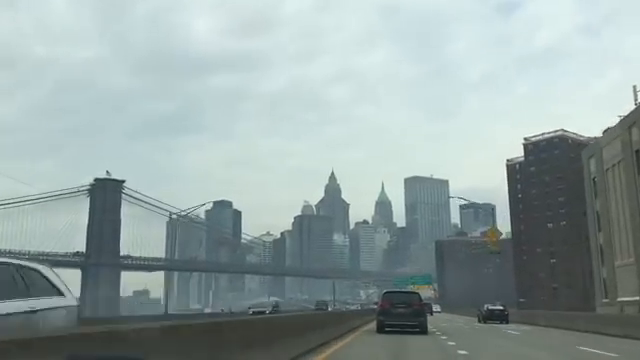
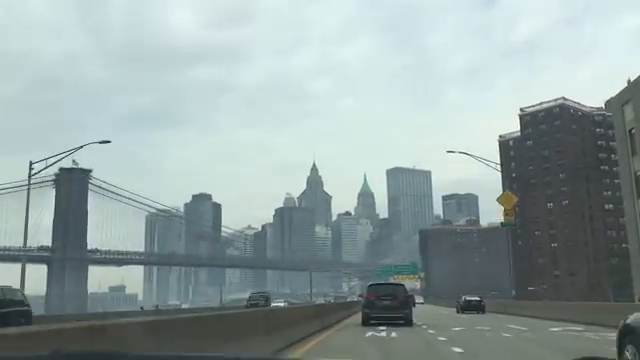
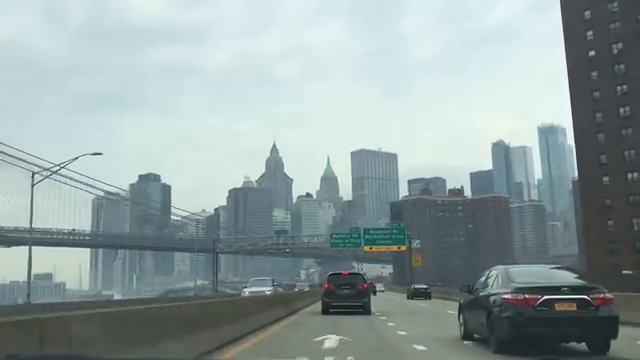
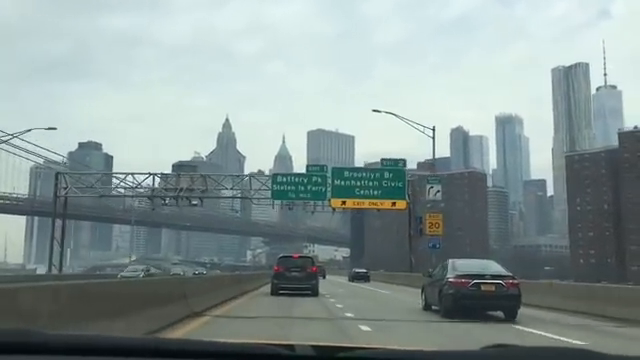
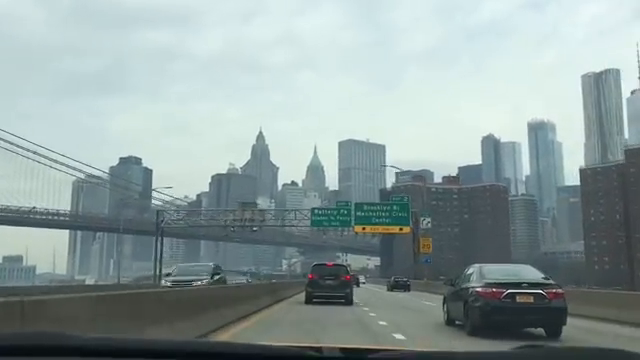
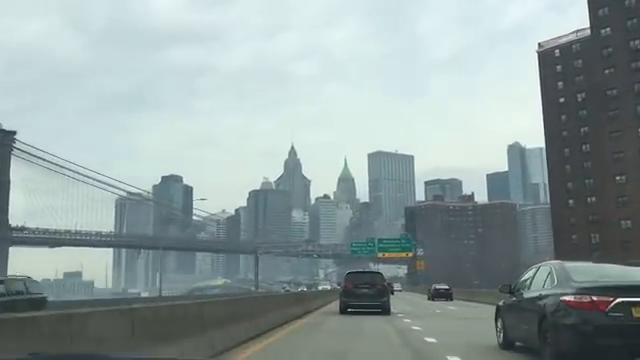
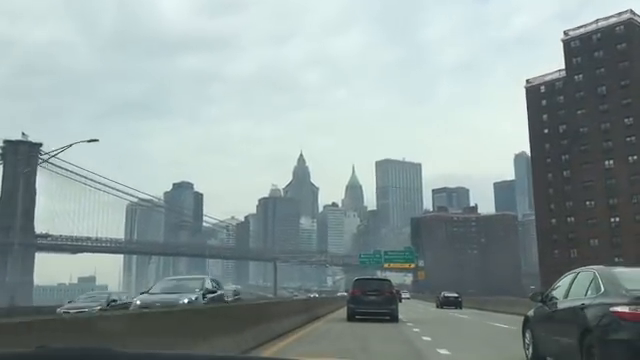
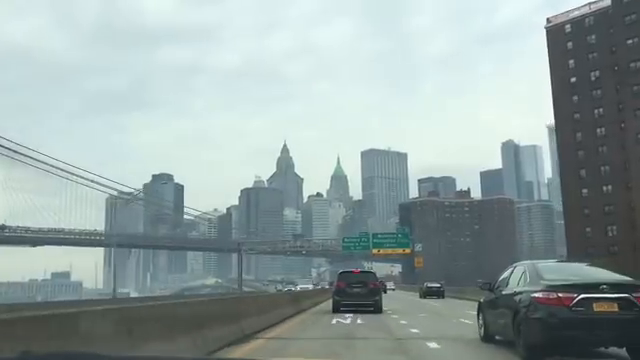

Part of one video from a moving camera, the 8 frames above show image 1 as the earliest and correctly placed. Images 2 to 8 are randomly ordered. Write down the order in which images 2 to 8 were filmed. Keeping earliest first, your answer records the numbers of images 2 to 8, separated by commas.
2, 7, 6, 8, 3, 5, 4
